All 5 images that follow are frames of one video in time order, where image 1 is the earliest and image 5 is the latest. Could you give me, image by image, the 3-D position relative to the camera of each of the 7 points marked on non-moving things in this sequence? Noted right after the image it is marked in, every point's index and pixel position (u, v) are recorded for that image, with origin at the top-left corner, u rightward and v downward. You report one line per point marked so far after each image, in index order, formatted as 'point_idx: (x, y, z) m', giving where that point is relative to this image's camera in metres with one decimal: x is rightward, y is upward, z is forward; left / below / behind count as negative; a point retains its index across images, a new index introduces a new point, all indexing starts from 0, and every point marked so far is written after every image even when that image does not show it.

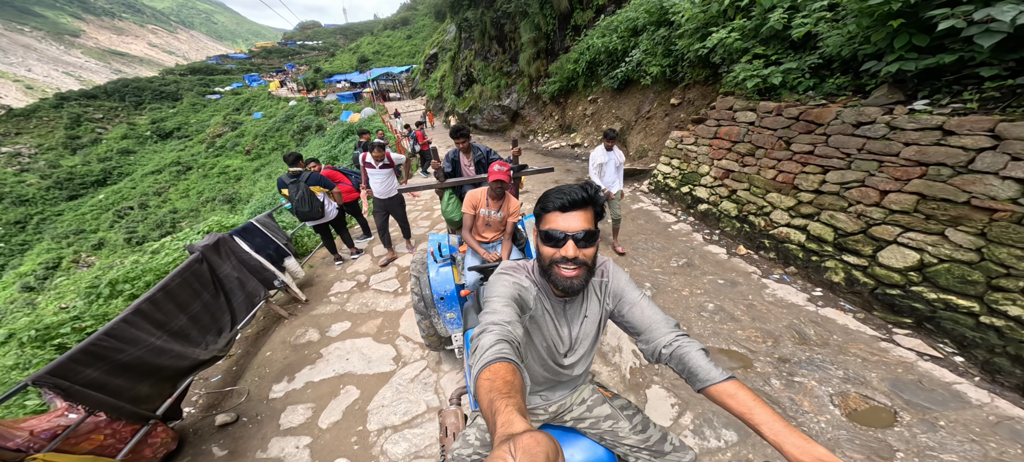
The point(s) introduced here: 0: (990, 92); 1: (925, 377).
0: (+4.0, +1.1, +2.6) m
1: (+3.4, -1.1, +2.5) m
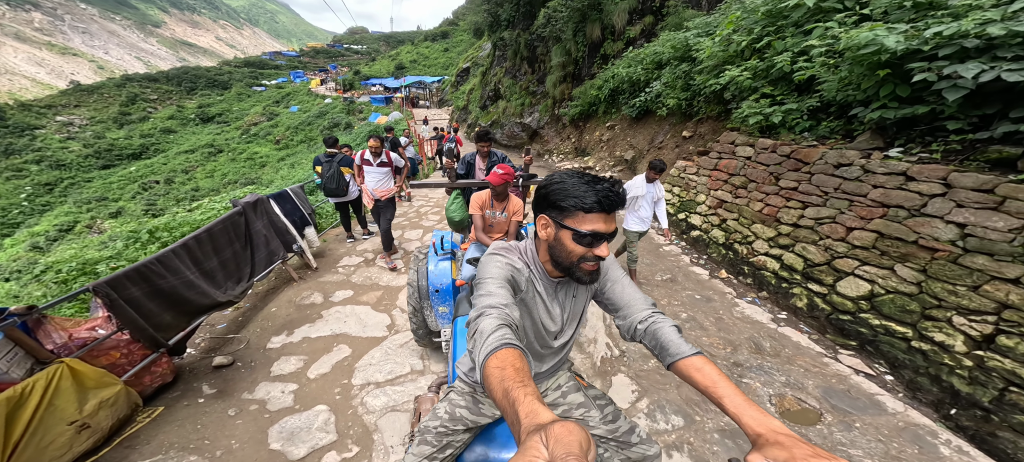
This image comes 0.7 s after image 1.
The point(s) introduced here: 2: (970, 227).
0: (+4.1, +0.7, +2.8) m
1: (+3.1, -1.4, +2.6) m
2: (+3.8, 0.0, +2.5) m
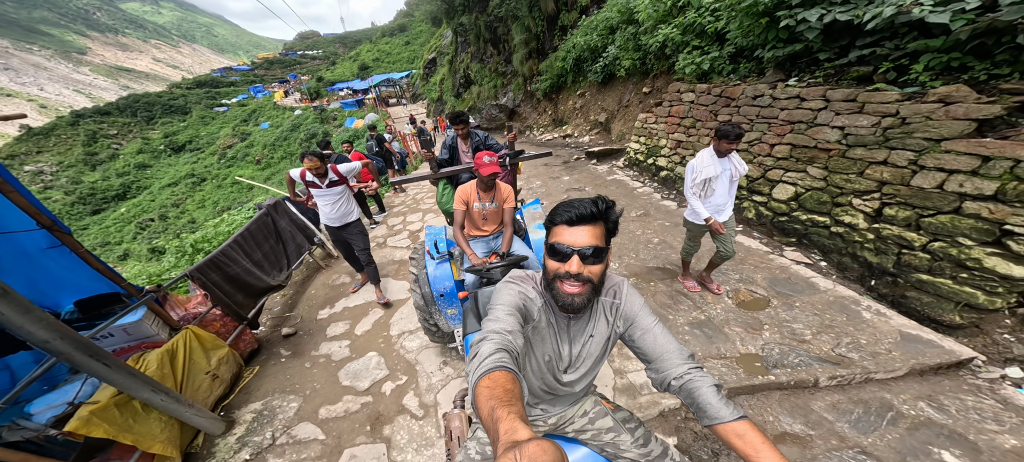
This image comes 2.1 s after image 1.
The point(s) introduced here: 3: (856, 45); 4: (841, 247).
0: (+3.7, +1.8, +3.4) m
1: (+3.2, -0.5, +3.3) m
2: (+3.6, +1.1, +3.1) m
3: (+3.8, +2.0, +3.1) m
4: (+3.6, -0.2, +3.2) m
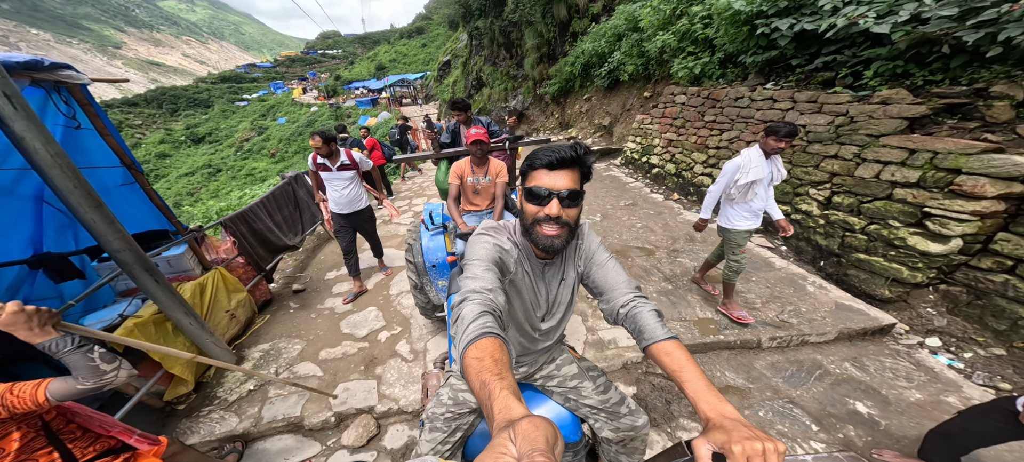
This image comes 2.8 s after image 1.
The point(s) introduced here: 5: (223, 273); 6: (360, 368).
0: (+3.7, +2.0, +3.7) m
1: (+3.0, -0.3, +3.6) m
2: (+3.5, +1.2, +3.5) m
3: (+3.7, +2.1, +3.5) m
4: (+3.5, 0.0, +3.5) m
5: (-2.9, -0.4, +2.9) m
6: (-1.5, -1.4, +3.0) m
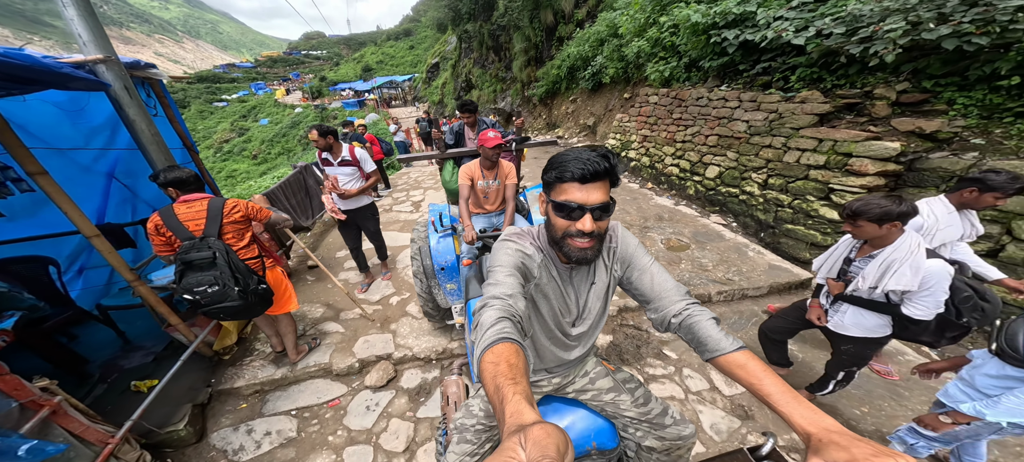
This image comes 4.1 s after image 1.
0: (+3.5, +2.3, +4.4) m
1: (+2.9, 0.0, +4.3) m
2: (+3.4, +1.5, +4.2) m
3: (+3.6, +2.4, +4.2) m
4: (+3.3, +0.3, +4.2) m
5: (-2.9, -0.2, +3.3) m
6: (-1.6, -1.1, +3.5) m
